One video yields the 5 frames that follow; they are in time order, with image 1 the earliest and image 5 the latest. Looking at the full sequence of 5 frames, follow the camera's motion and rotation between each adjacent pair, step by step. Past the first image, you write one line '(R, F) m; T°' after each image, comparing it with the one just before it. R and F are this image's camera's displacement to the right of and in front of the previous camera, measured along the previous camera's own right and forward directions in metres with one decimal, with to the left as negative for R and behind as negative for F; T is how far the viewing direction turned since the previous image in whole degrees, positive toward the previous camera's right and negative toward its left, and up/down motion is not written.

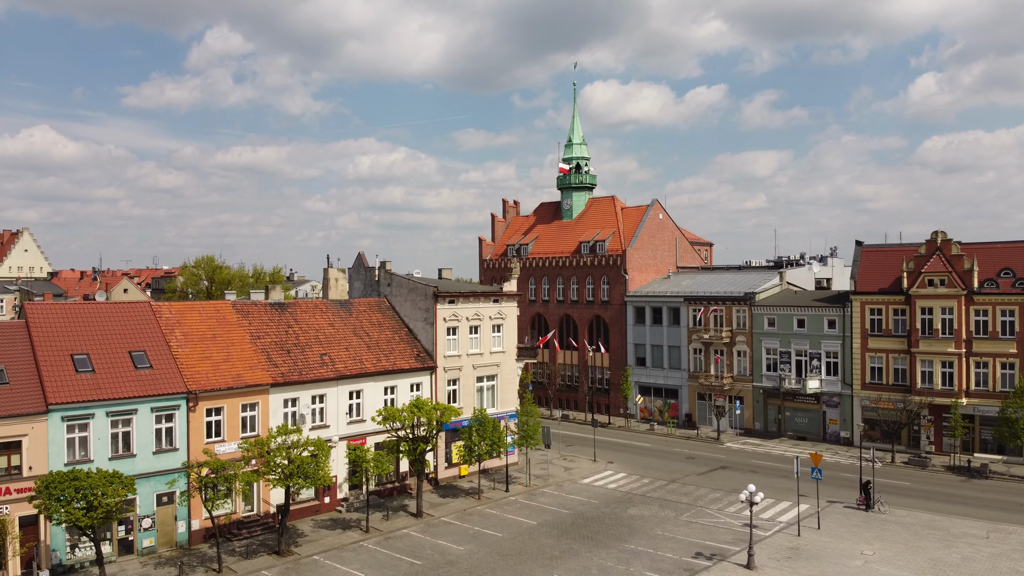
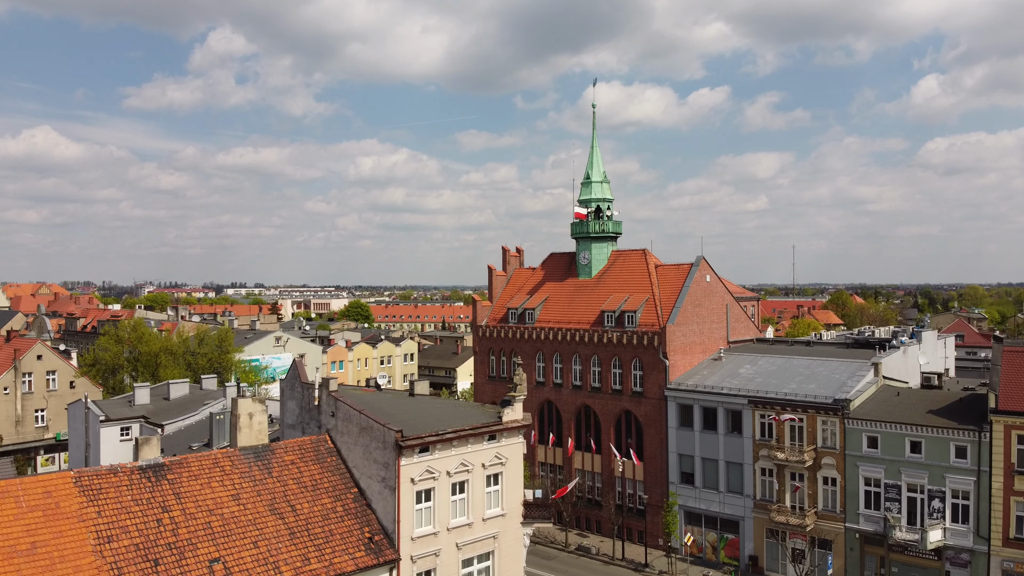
(-0.1, +14.5) m; 0°
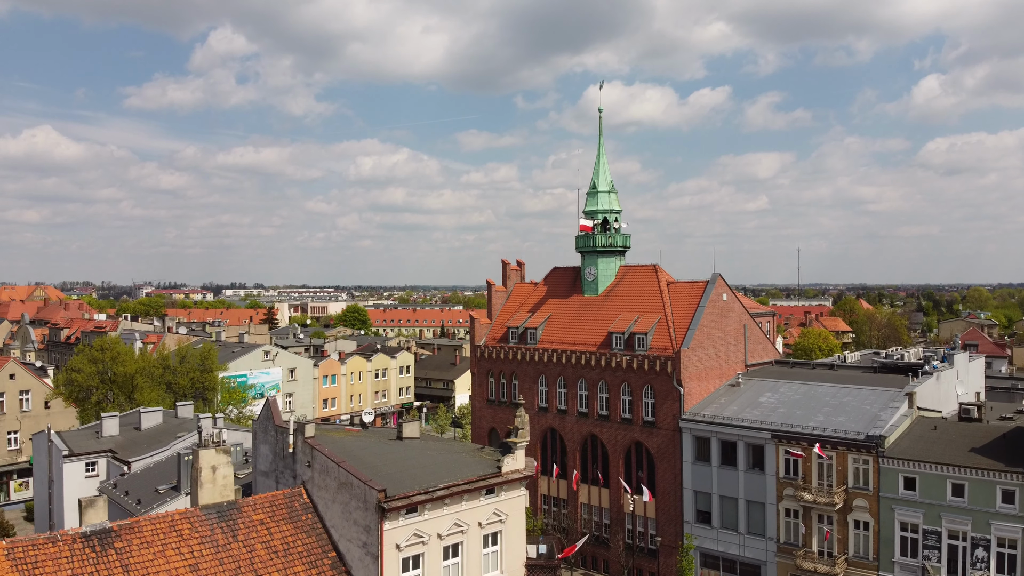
(0.0, +3.7) m; 0°
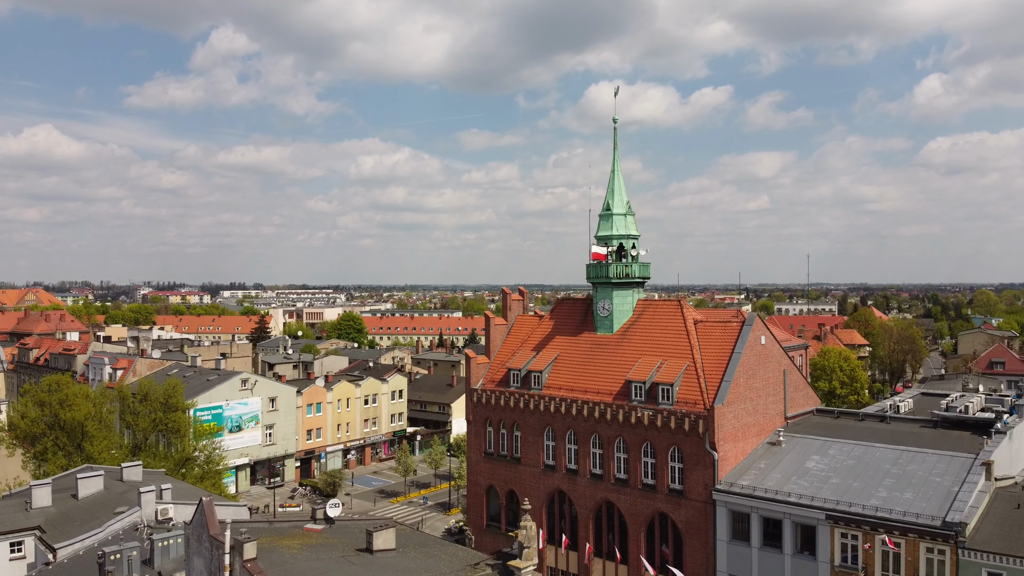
(-0.1, +6.5) m; 0°
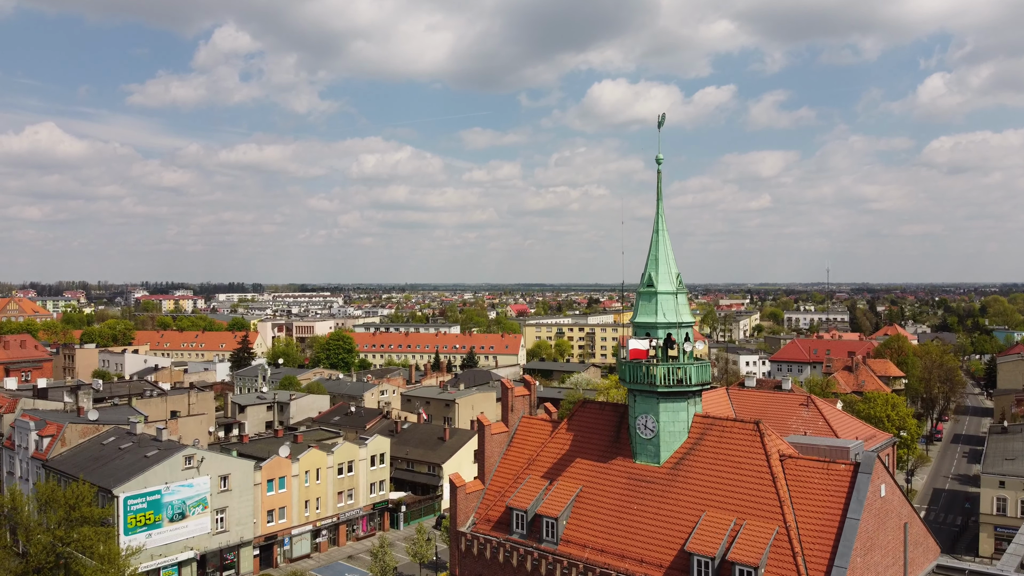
(-0.1, +12.4) m; 0°
